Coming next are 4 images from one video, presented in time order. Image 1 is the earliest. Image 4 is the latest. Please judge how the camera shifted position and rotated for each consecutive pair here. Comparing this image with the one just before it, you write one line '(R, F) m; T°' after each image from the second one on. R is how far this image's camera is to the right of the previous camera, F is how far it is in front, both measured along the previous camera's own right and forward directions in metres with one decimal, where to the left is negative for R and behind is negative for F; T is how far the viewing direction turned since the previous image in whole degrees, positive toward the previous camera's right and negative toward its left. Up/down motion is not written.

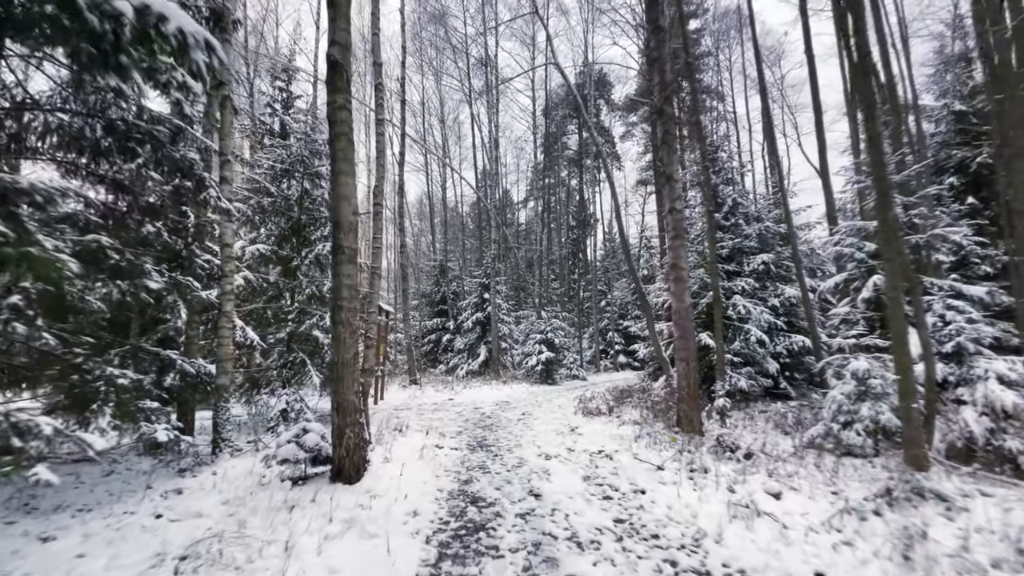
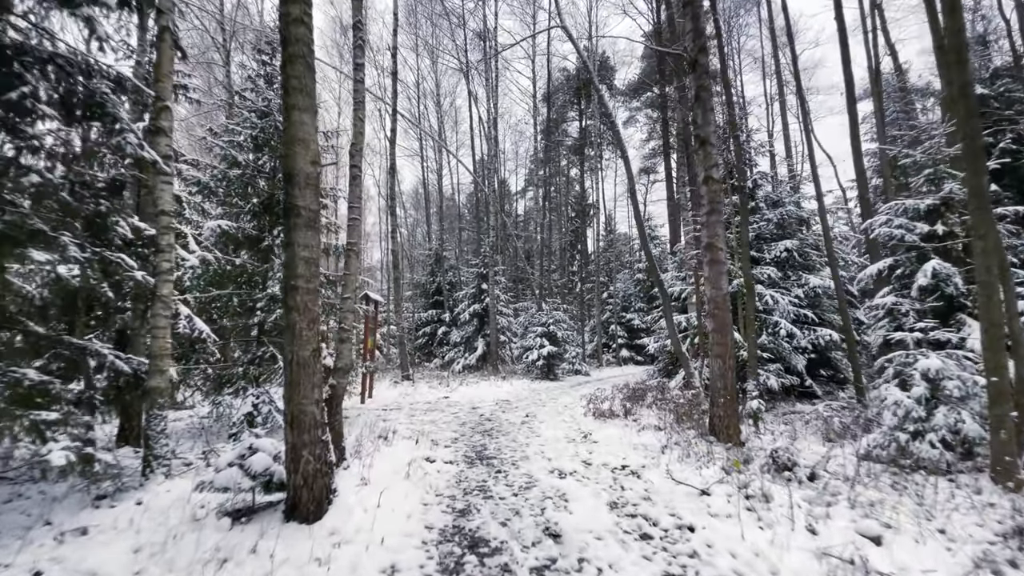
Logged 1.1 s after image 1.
(-0.1, +1.2) m; 0°
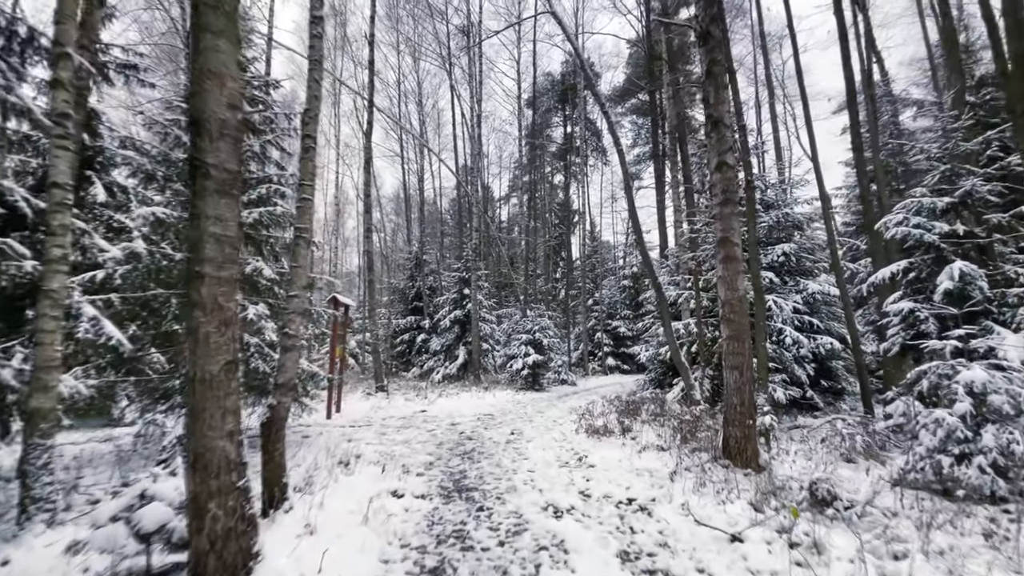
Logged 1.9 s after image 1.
(0.0, +0.9) m; +2°
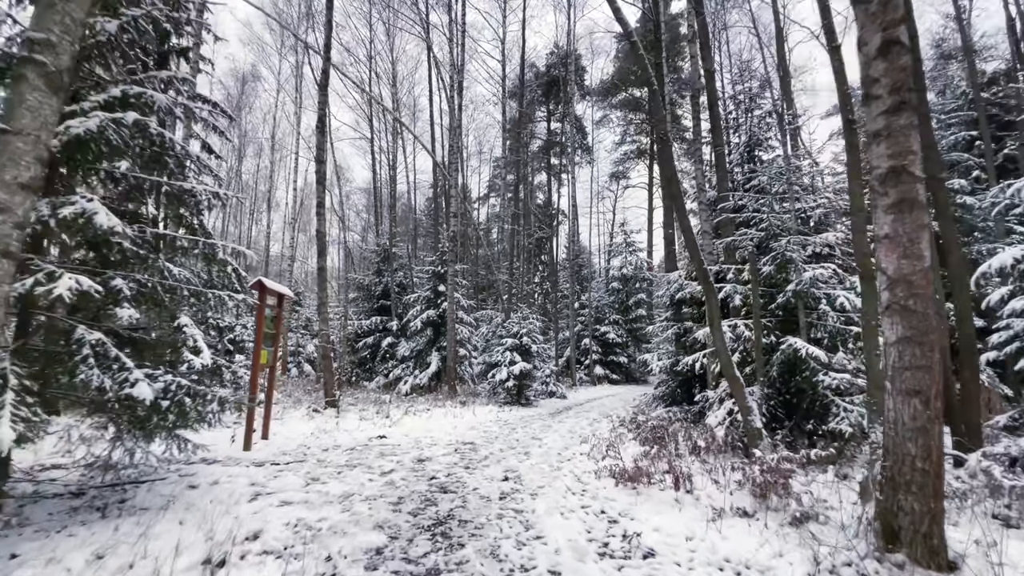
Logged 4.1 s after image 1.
(-0.3, +2.5) m; +3°
